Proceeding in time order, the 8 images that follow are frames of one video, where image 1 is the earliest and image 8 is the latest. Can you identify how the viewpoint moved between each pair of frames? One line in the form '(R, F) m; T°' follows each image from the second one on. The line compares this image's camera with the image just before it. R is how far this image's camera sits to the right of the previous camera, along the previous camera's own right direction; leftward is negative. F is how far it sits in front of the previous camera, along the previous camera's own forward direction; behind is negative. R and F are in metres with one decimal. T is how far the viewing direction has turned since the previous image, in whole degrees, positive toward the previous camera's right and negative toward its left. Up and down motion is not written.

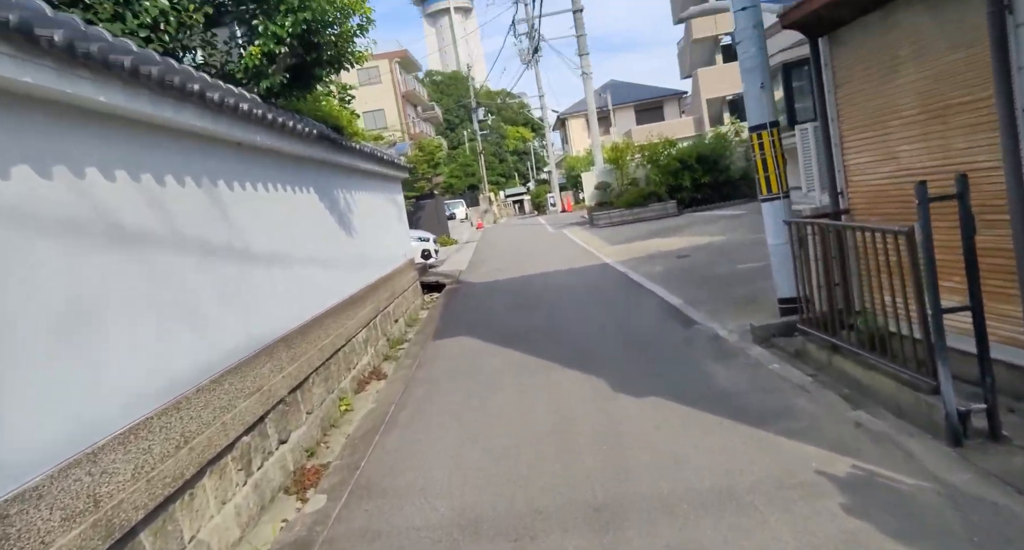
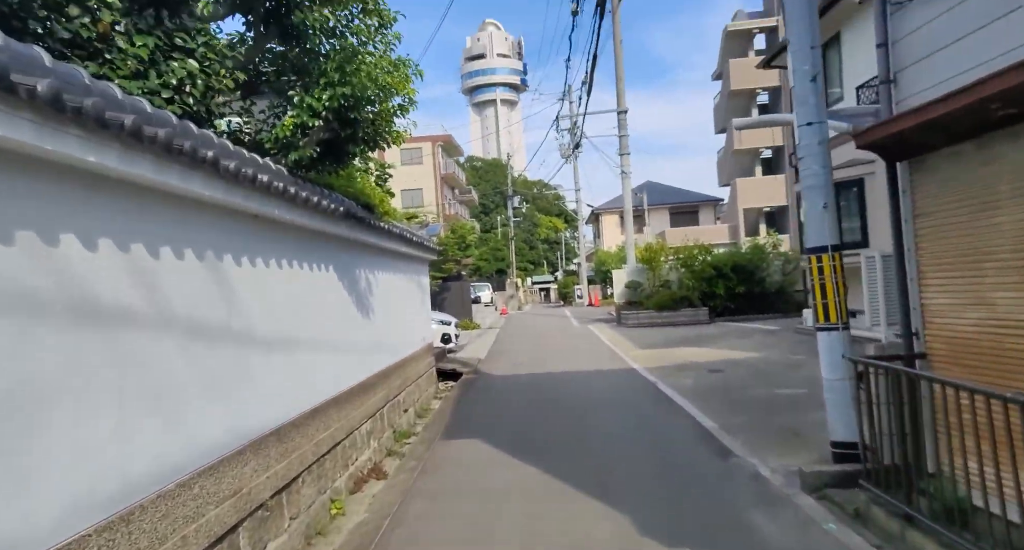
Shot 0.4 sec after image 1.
(0.0, +0.5) m; -2°
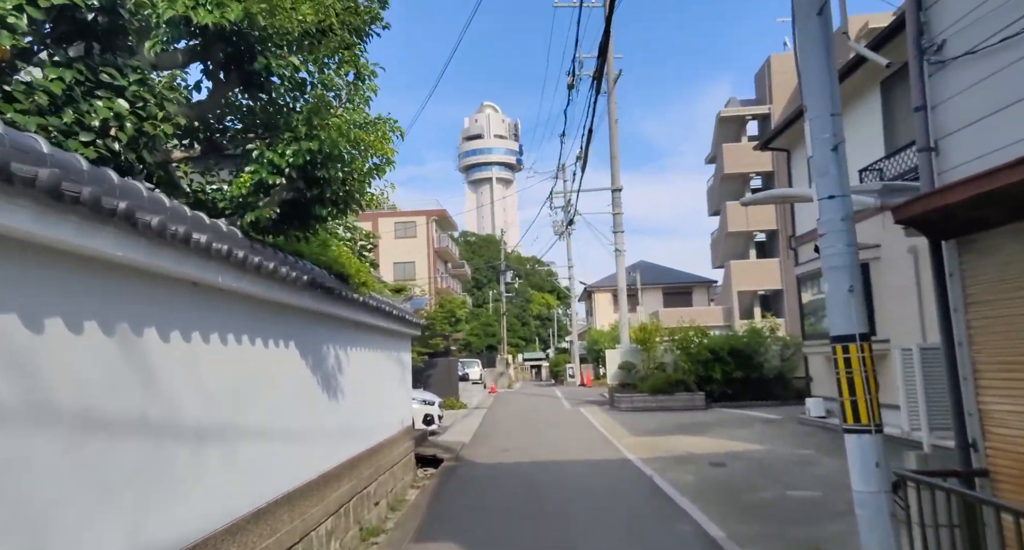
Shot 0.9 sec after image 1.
(+0.1, +0.7) m; +1°
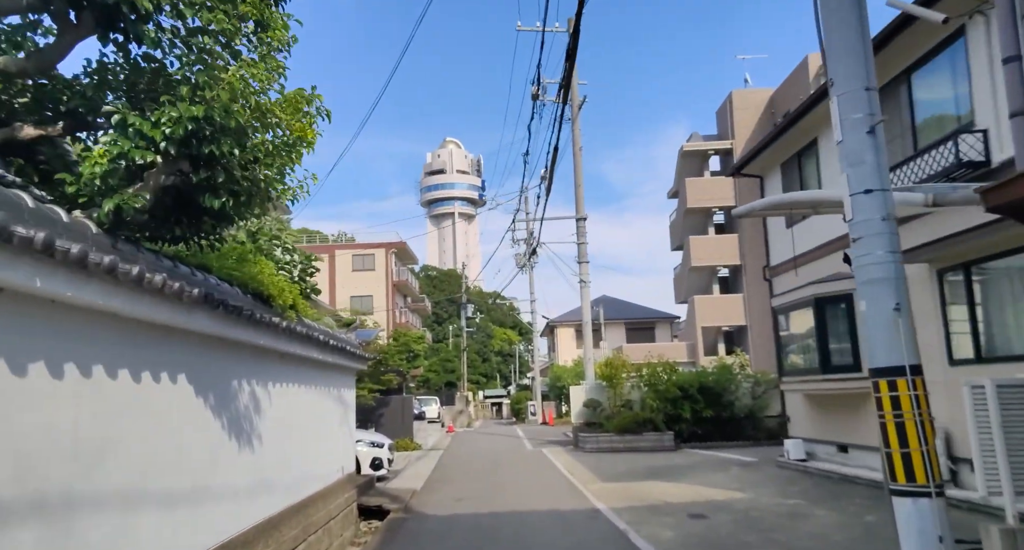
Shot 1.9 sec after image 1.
(+0.1, +1.3) m; +3°
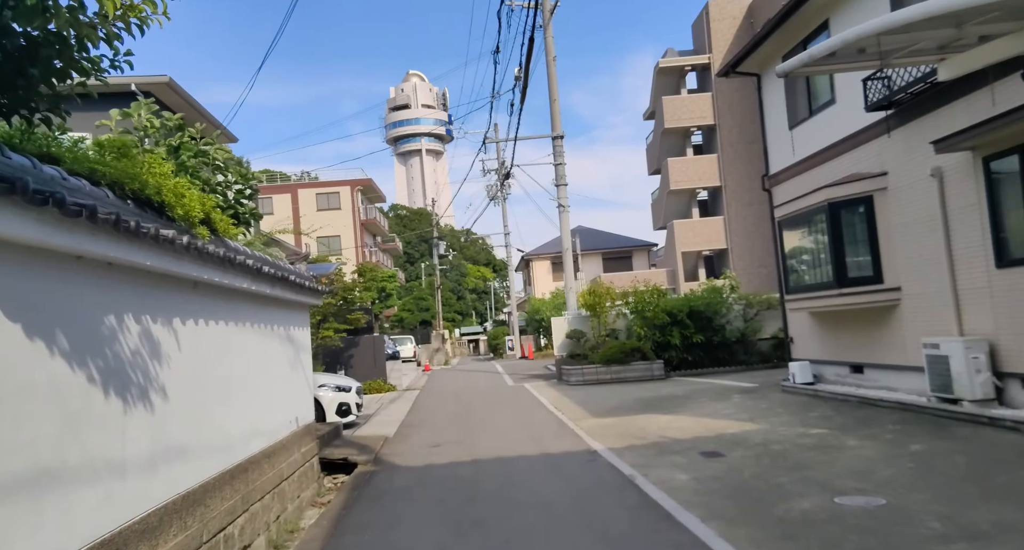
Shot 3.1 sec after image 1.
(0.0, +1.7) m; +2°
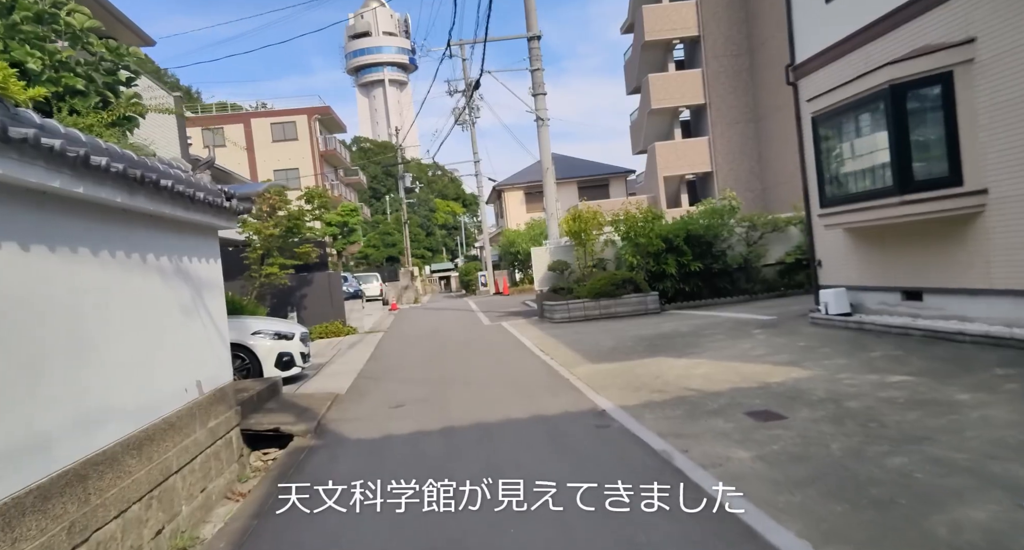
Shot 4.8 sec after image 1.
(-0.1, +2.6) m; +2°
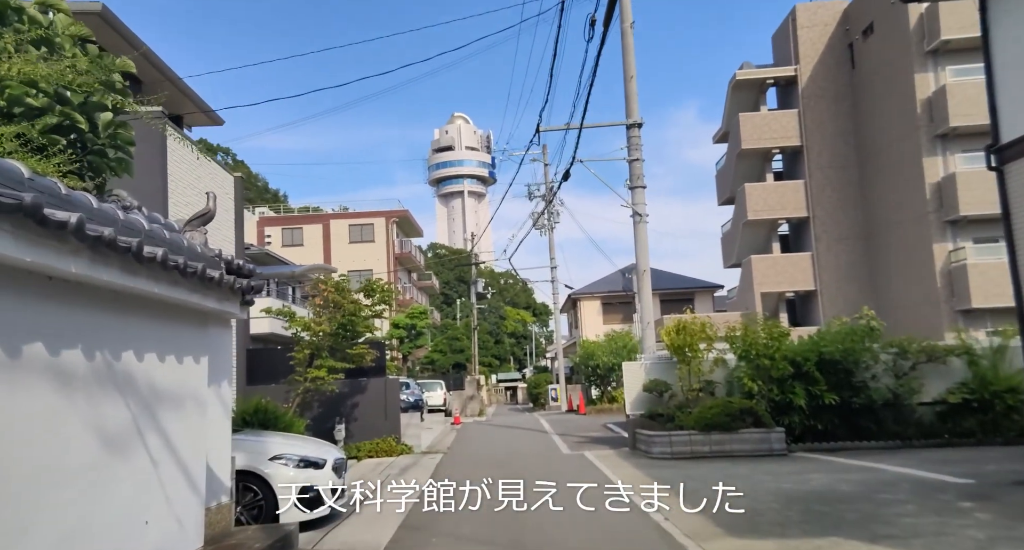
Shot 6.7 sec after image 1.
(-0.5, +2.8) m; -6°
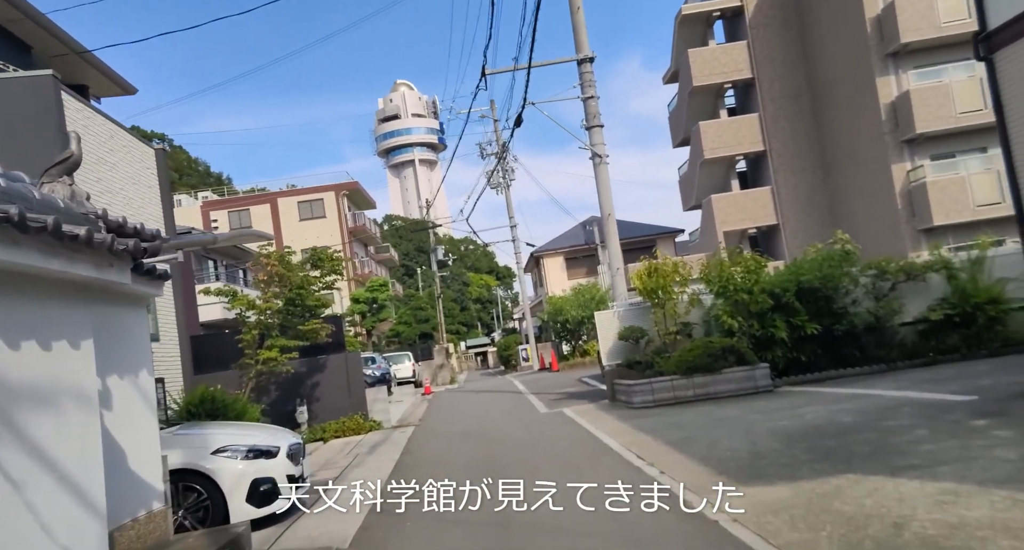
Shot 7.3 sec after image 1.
(0.0, +1.0) m; +3°
